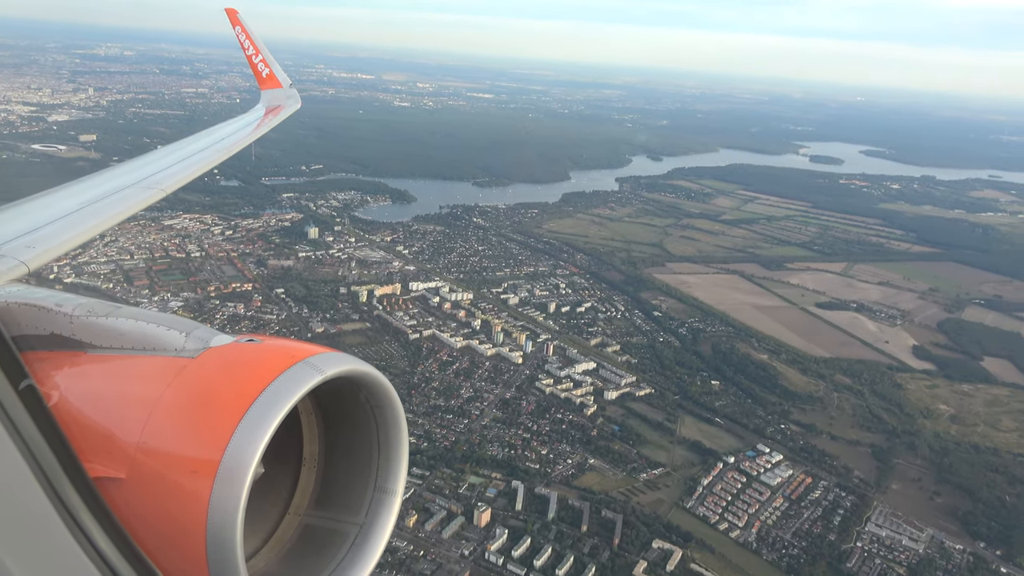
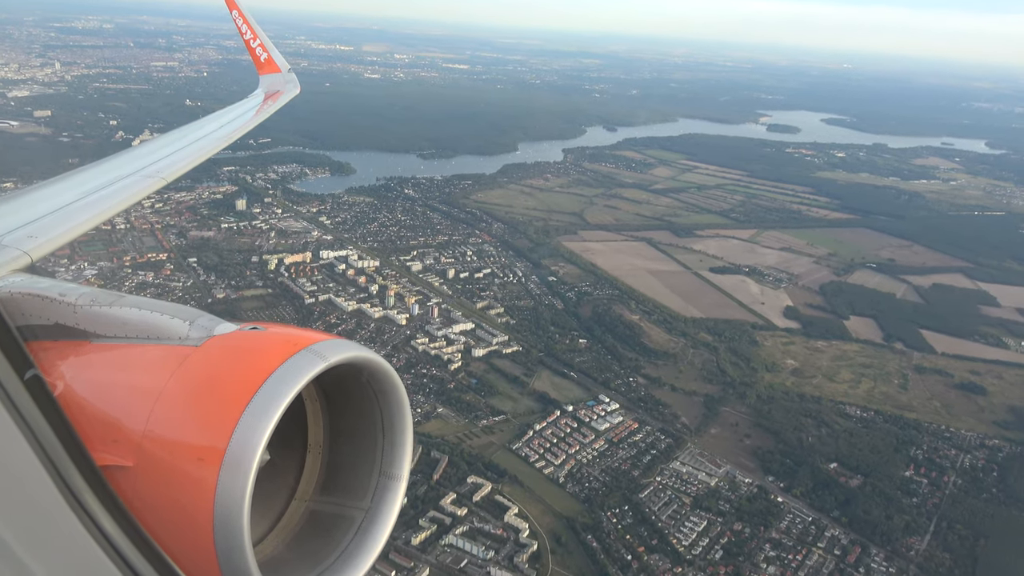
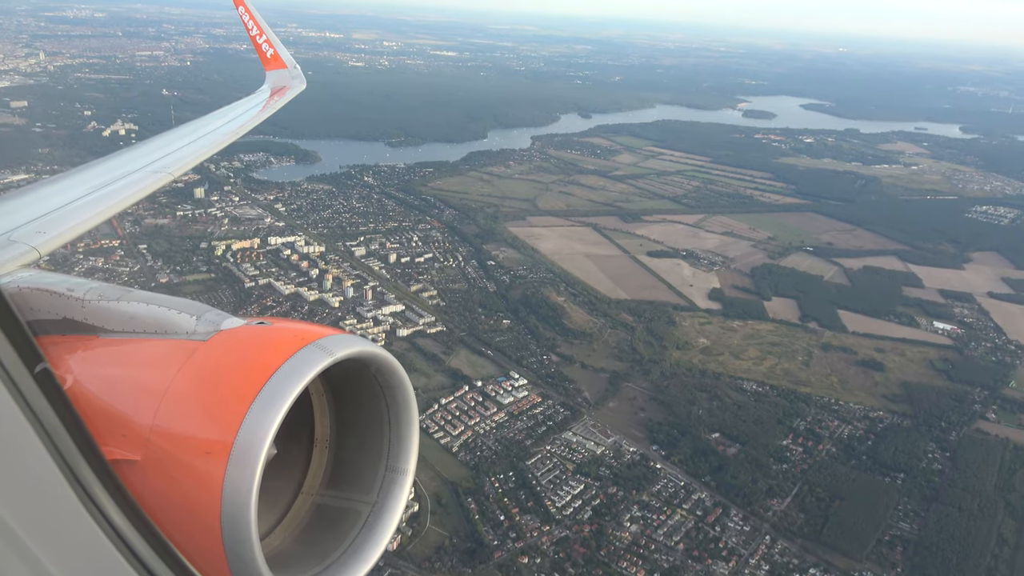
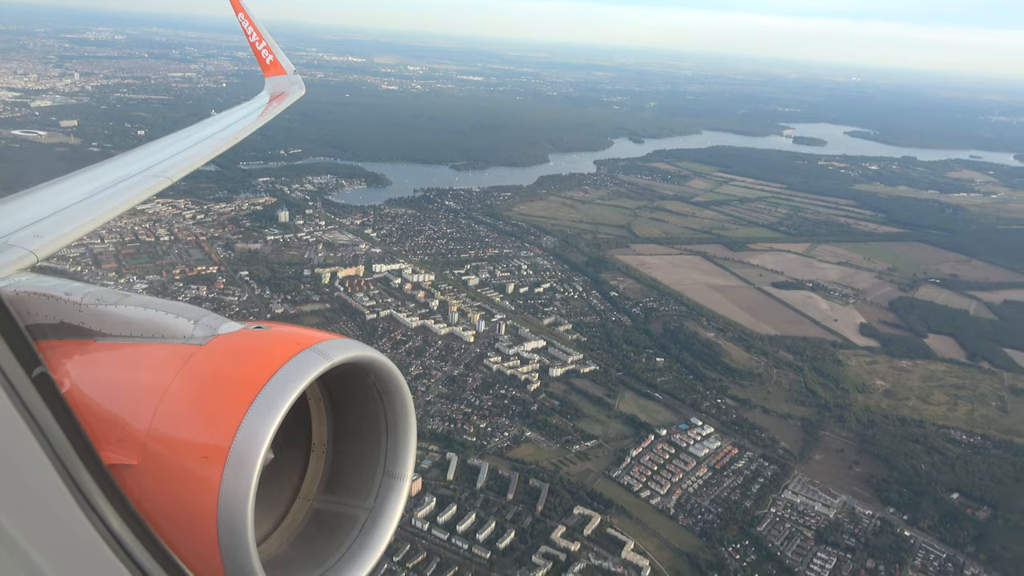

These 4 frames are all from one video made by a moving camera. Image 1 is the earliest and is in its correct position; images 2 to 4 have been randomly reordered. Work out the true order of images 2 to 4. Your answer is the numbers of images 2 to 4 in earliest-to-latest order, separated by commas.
4, 2, 3
